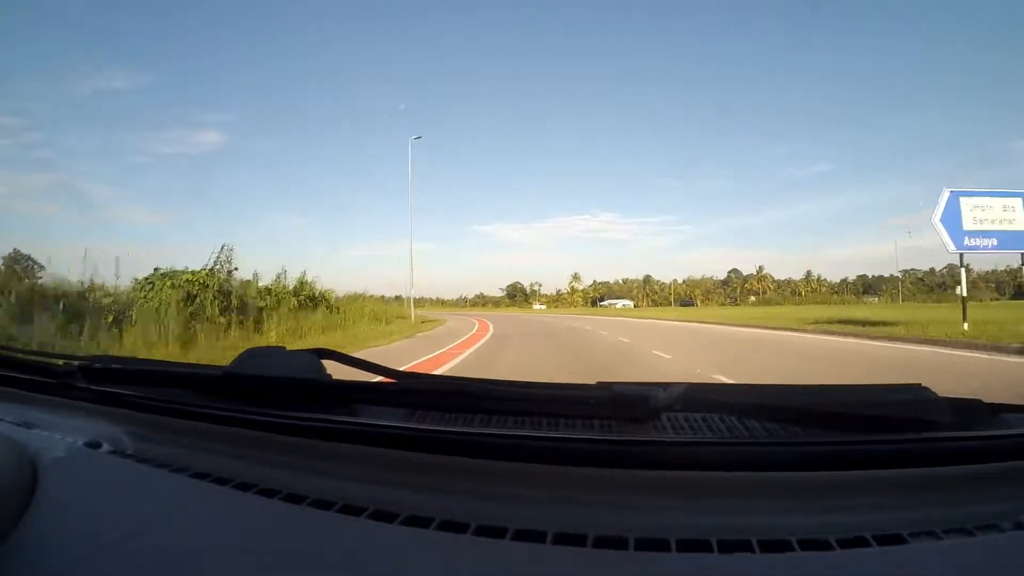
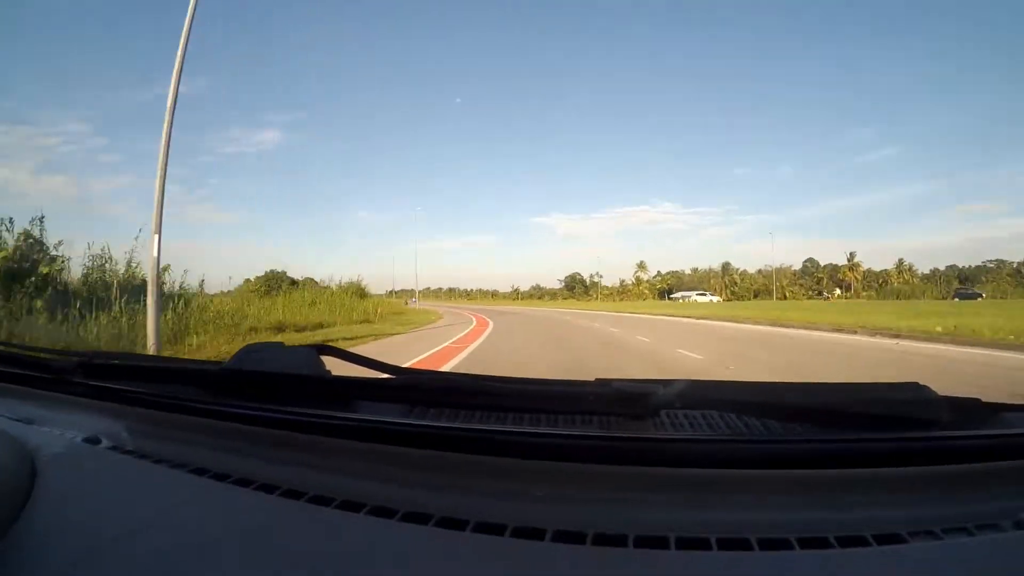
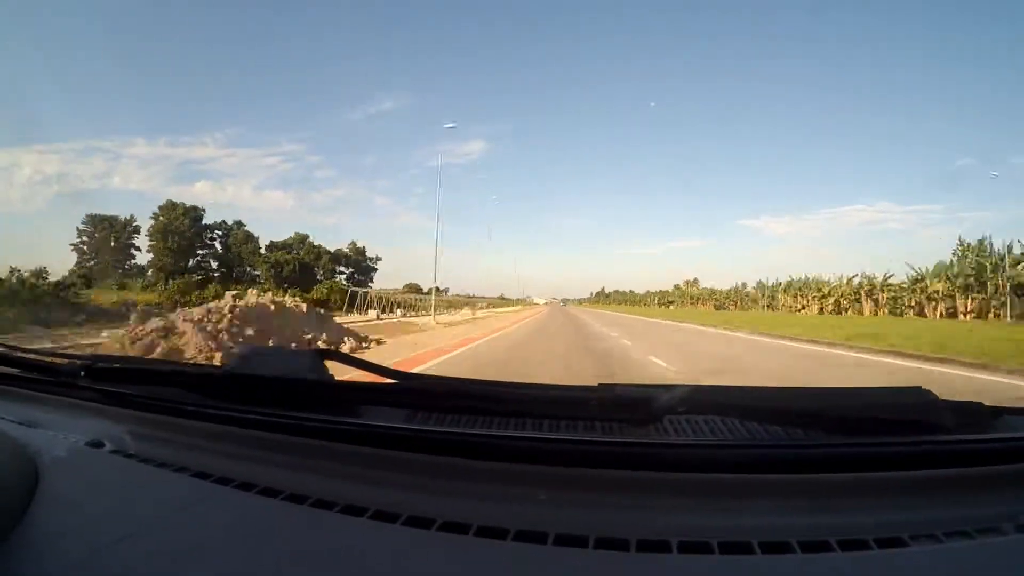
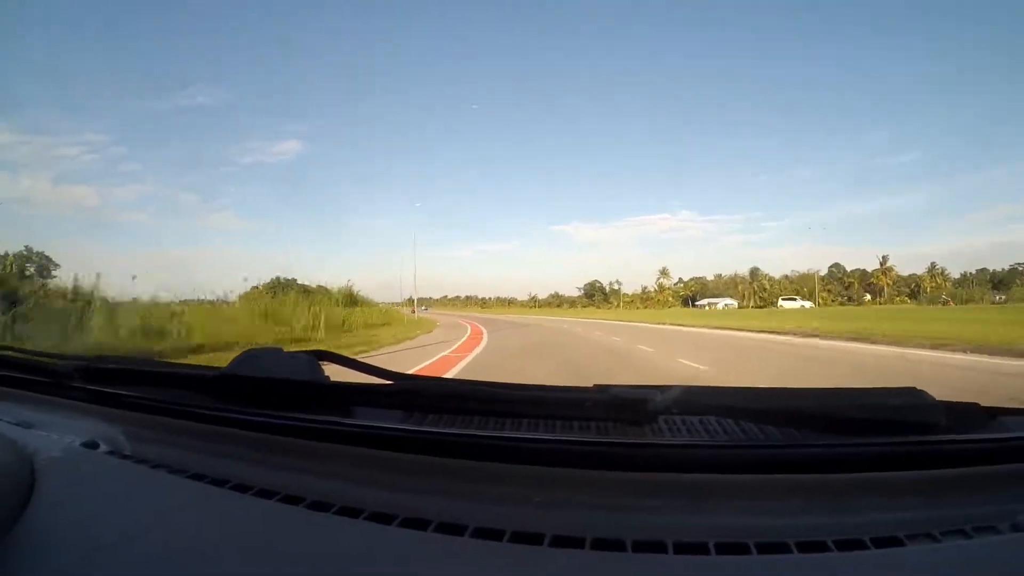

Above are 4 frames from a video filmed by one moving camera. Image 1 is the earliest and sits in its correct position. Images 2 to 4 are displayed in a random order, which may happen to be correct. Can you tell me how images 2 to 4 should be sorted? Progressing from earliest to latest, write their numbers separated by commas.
2, 4, 3
